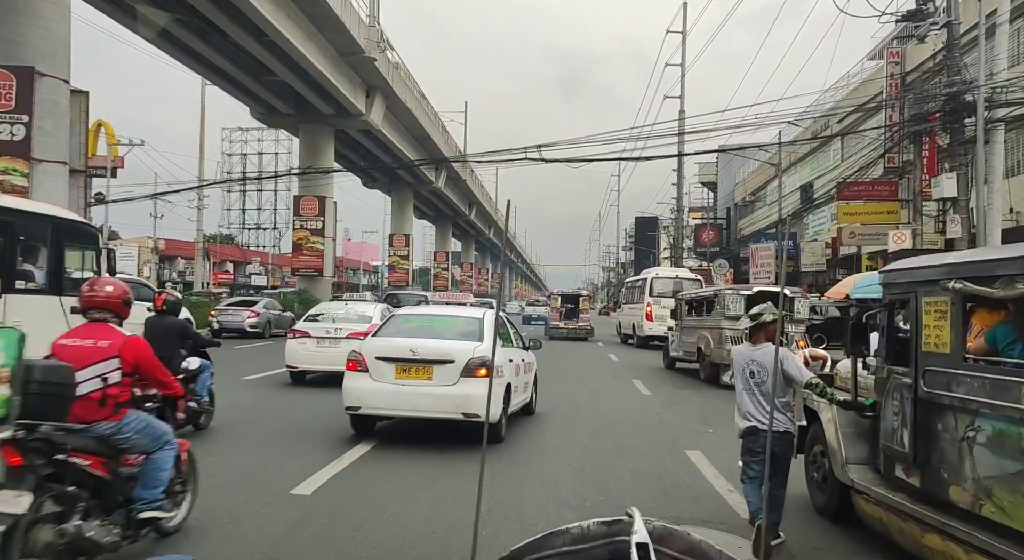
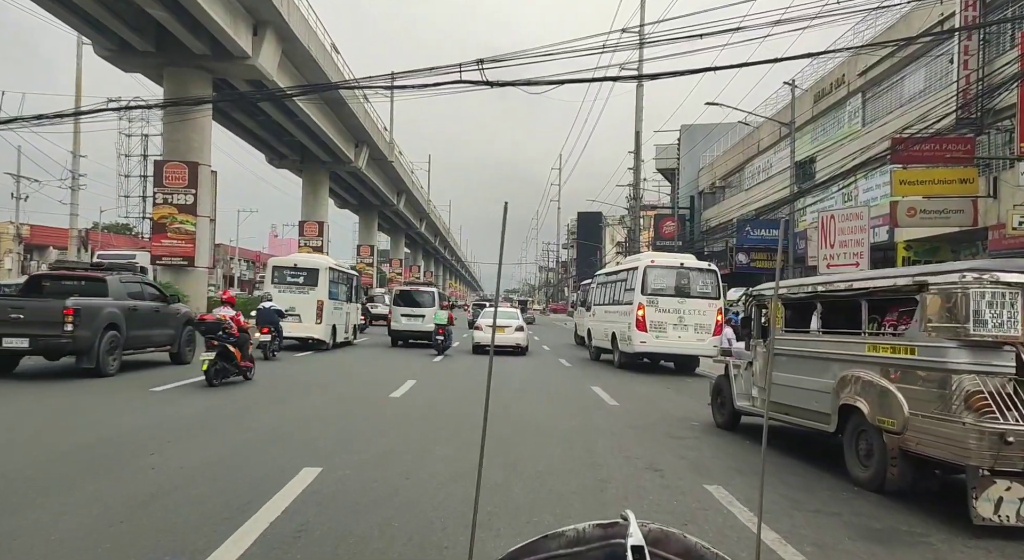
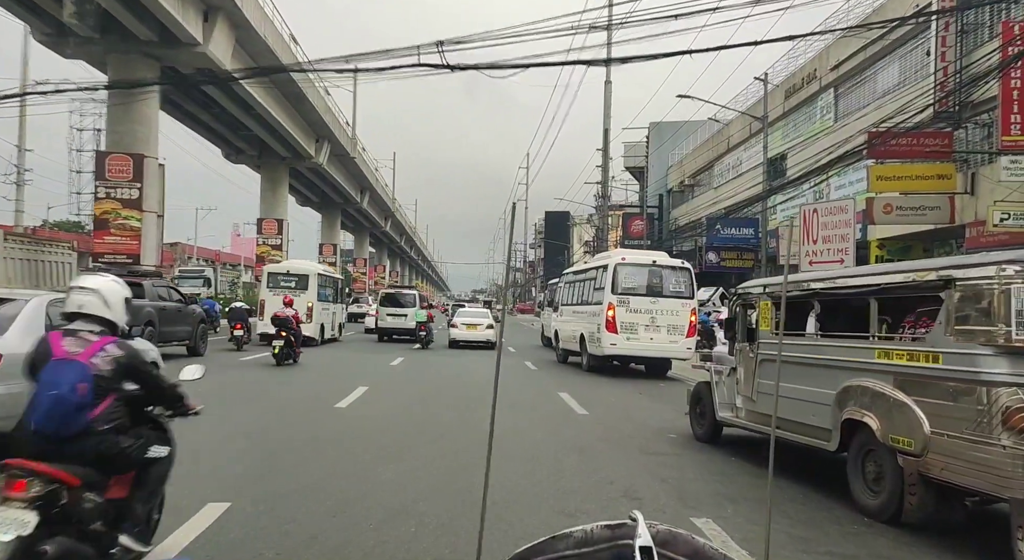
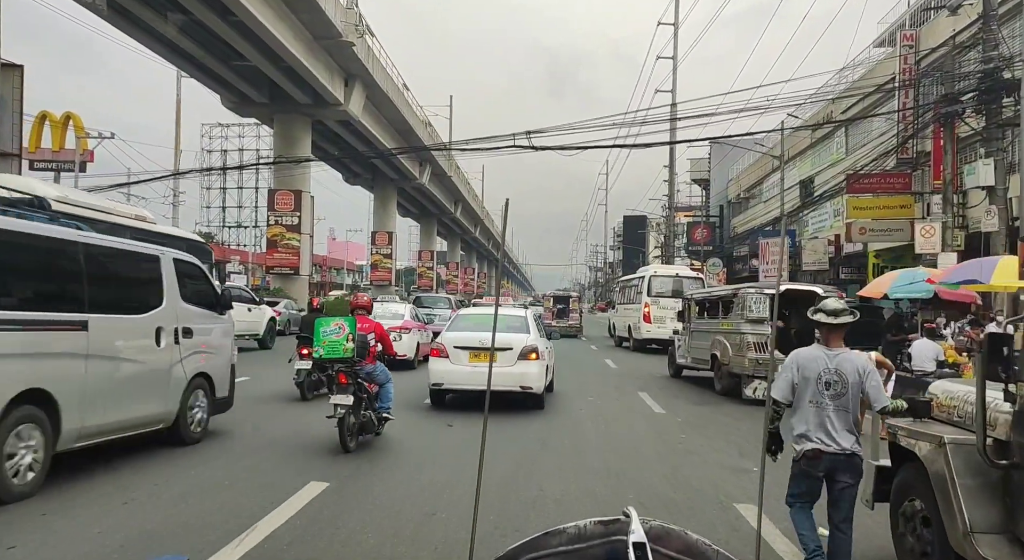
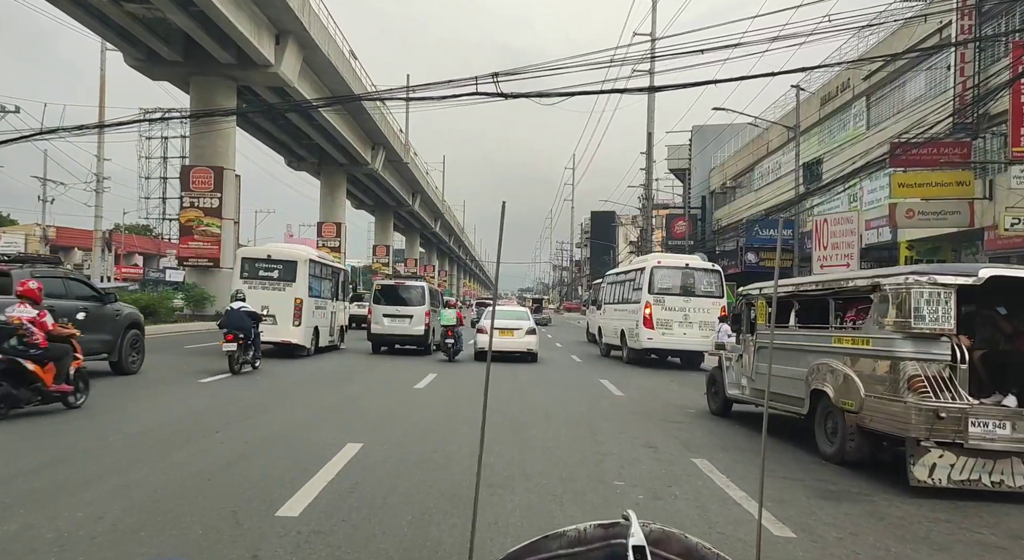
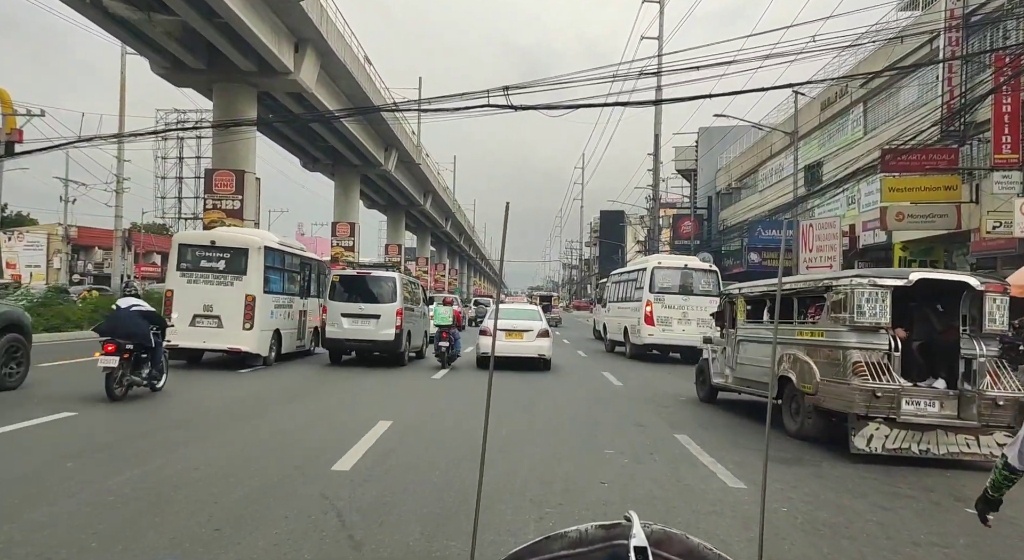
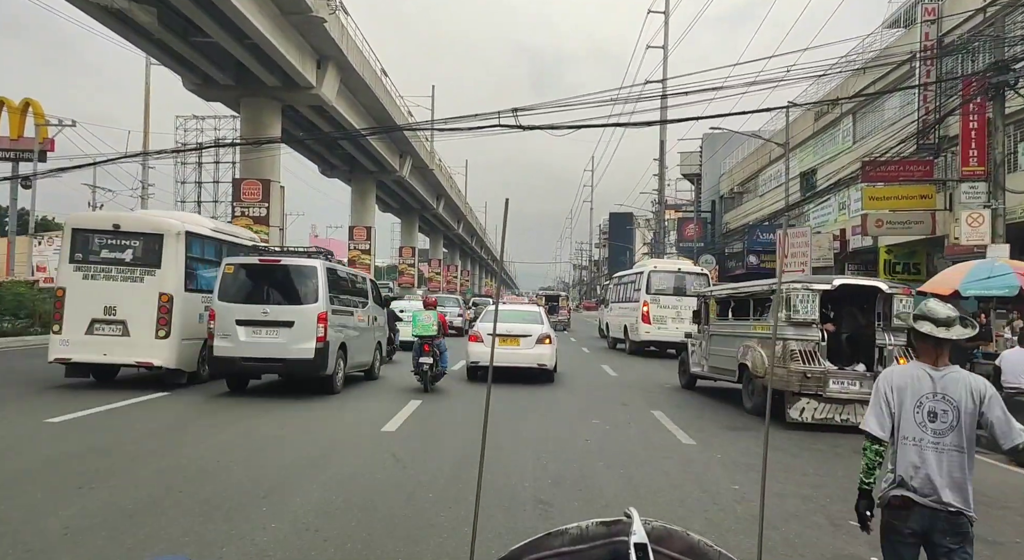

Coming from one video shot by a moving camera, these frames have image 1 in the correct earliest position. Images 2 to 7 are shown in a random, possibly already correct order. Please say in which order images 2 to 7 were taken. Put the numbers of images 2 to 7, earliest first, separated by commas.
4, 7, 6, 5, 2, 3
